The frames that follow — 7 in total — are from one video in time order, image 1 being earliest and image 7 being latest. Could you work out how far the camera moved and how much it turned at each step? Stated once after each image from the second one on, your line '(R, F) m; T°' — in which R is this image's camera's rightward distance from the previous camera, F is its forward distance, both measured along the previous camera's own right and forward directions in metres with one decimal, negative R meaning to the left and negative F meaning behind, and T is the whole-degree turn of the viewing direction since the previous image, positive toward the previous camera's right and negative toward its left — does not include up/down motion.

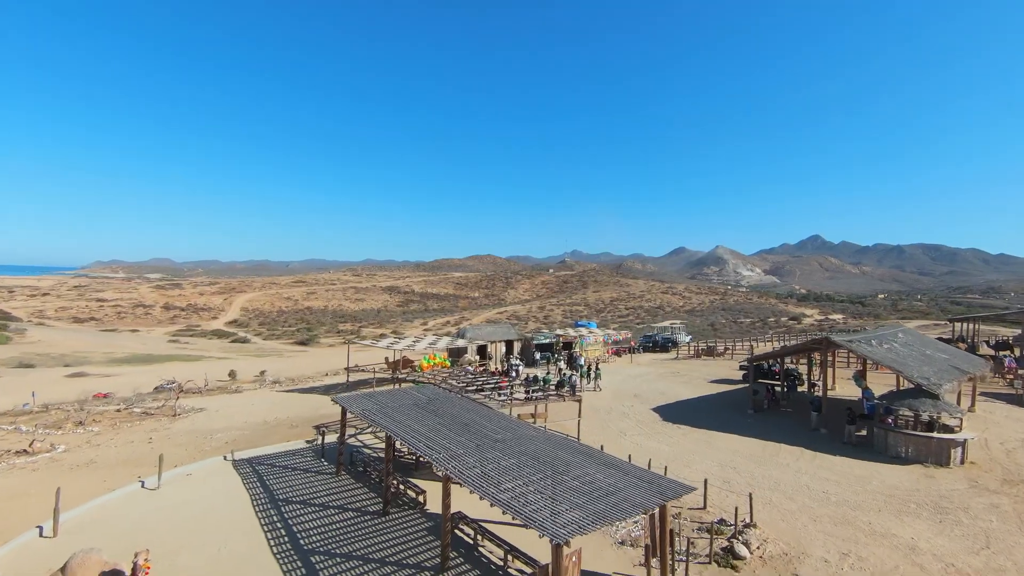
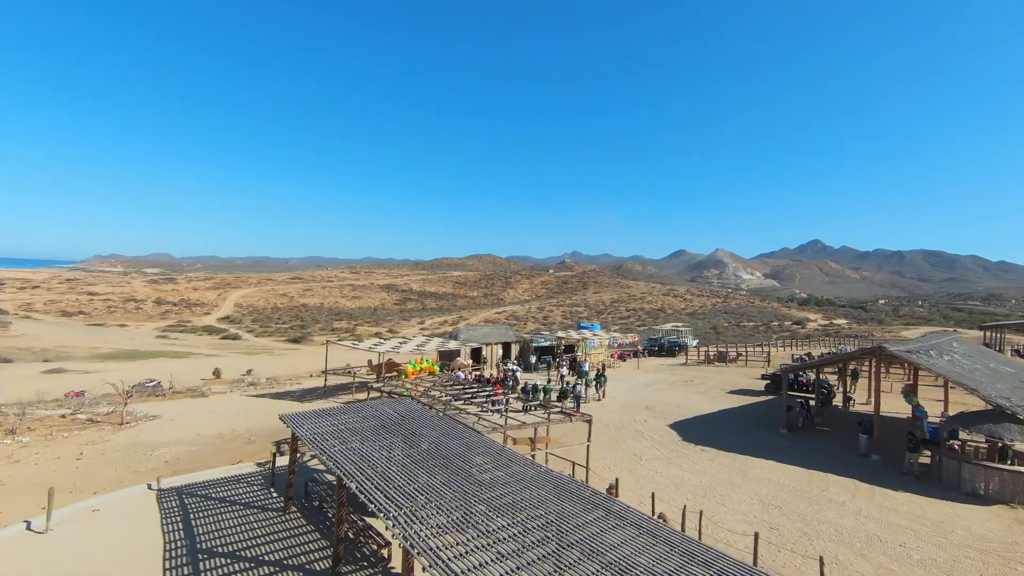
(+0.1, +2.7) m; 0°
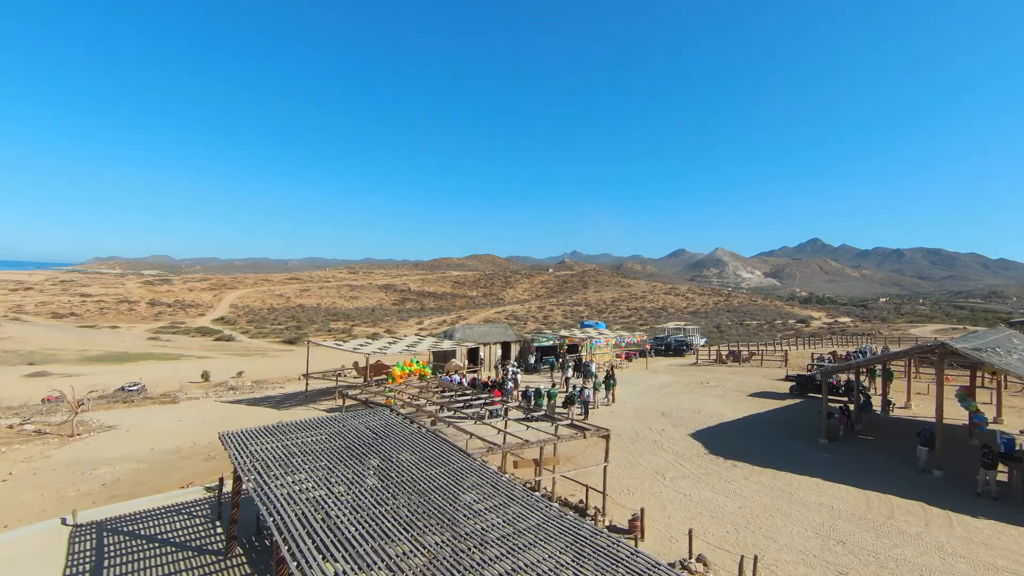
(0.0, +2.2) m; 0°
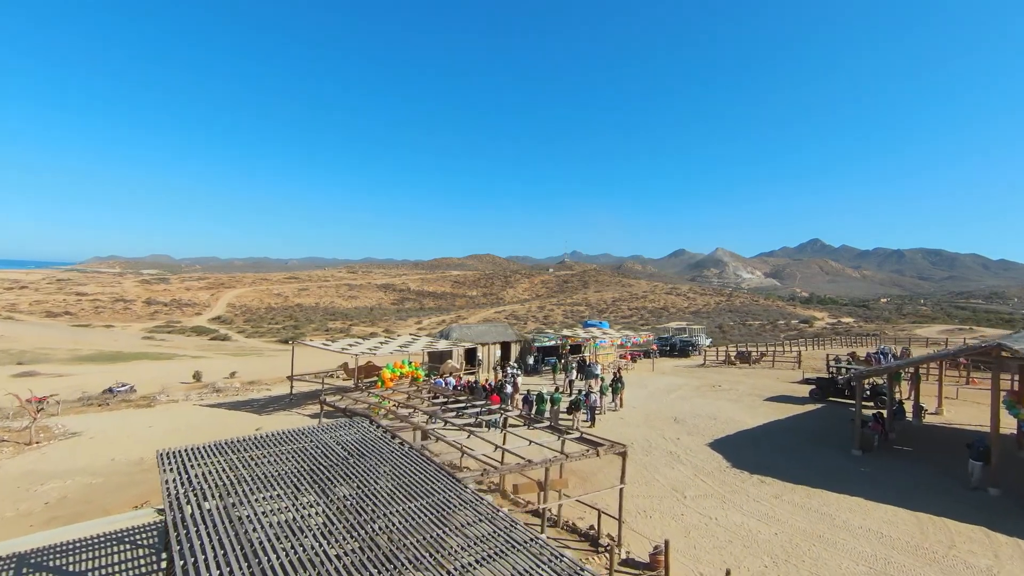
(0.0, +1.5) m; 0°
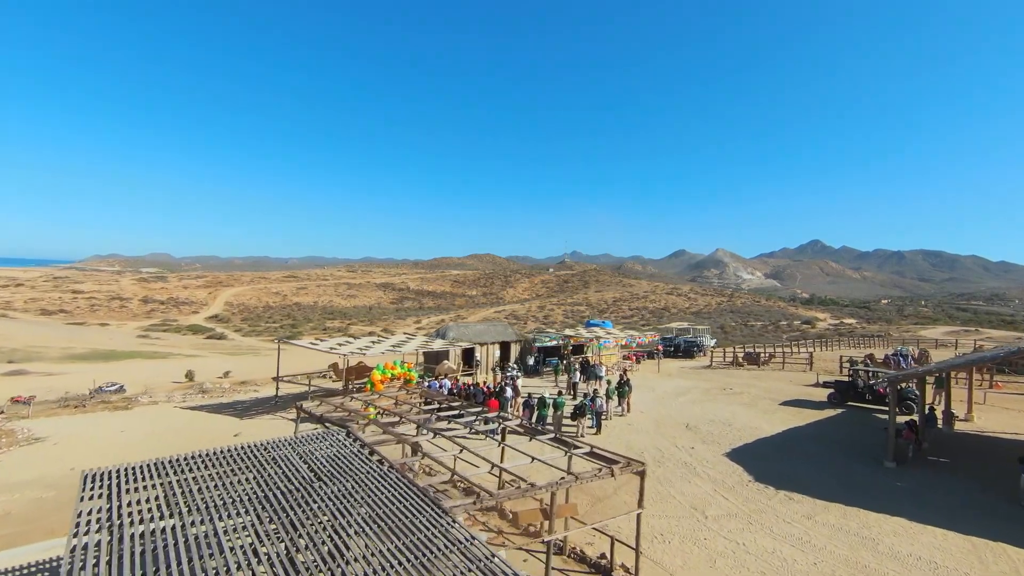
(0.0, +1.2) m; 0°
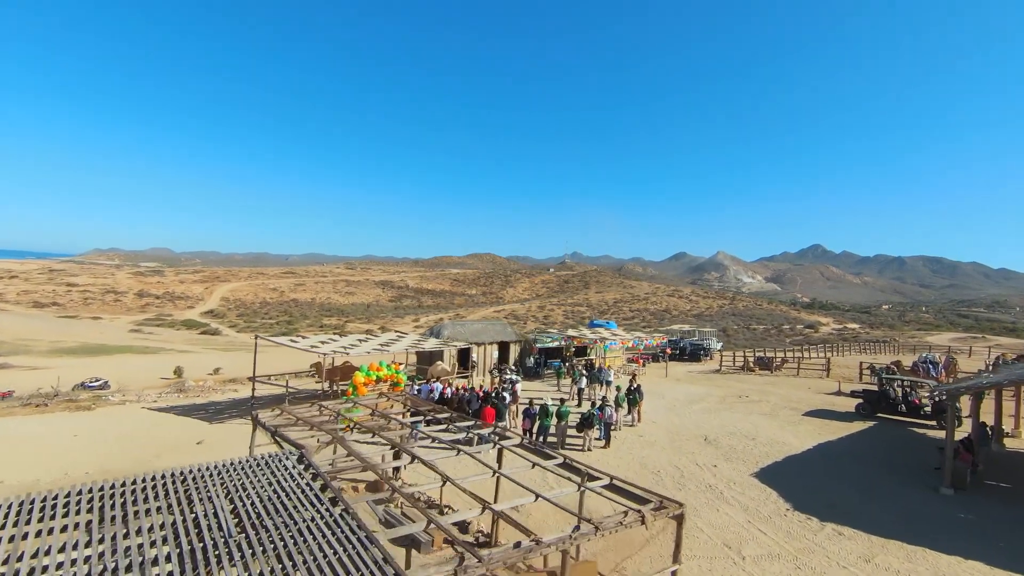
(0.0, +1.7) m; 0°
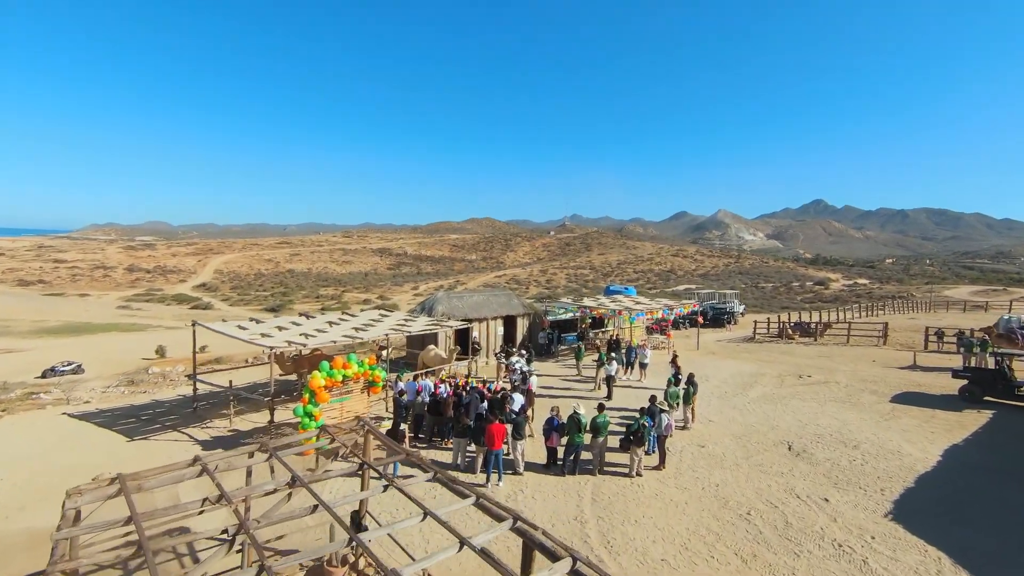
(-0.2, +3.9) m; 0°
